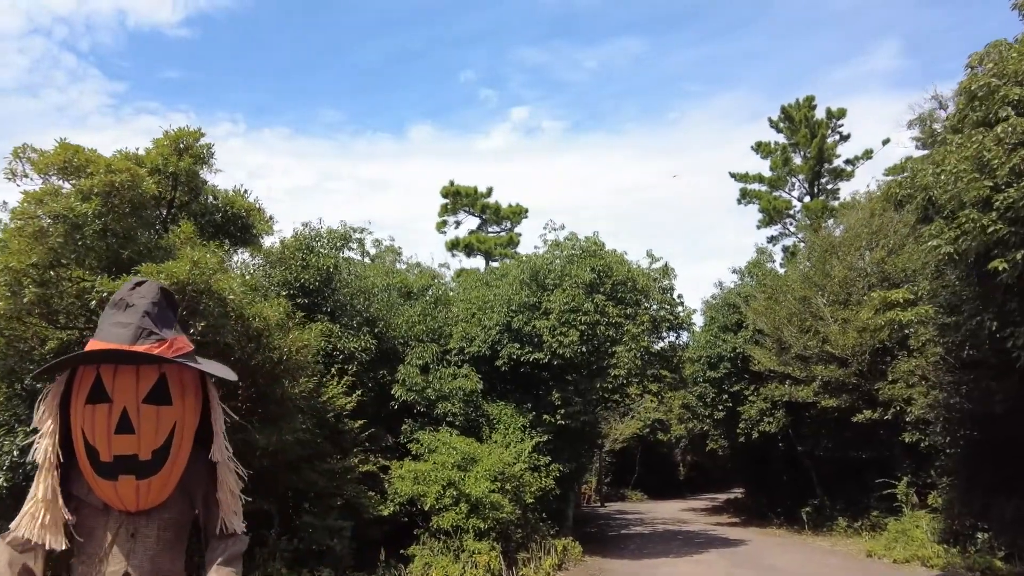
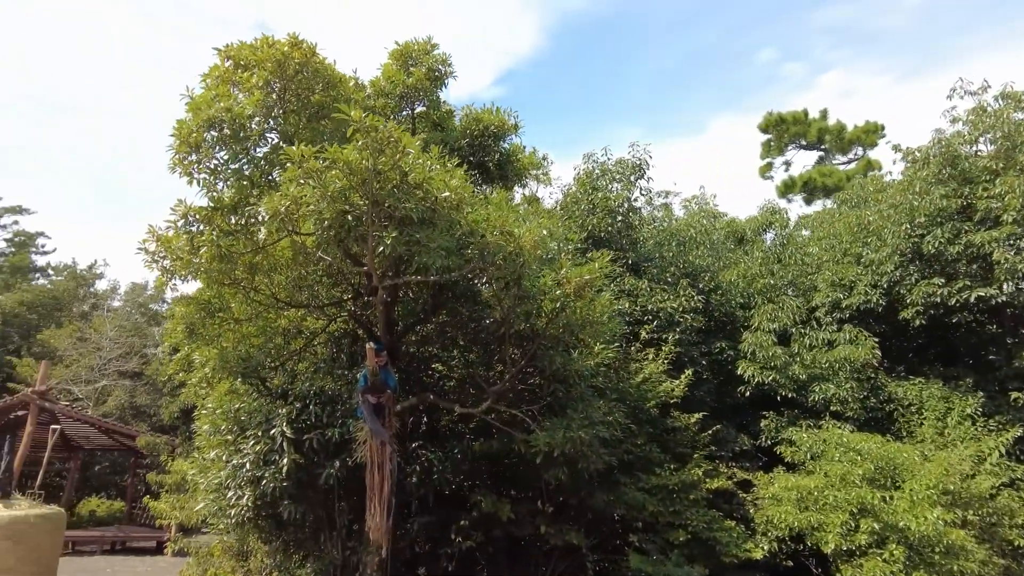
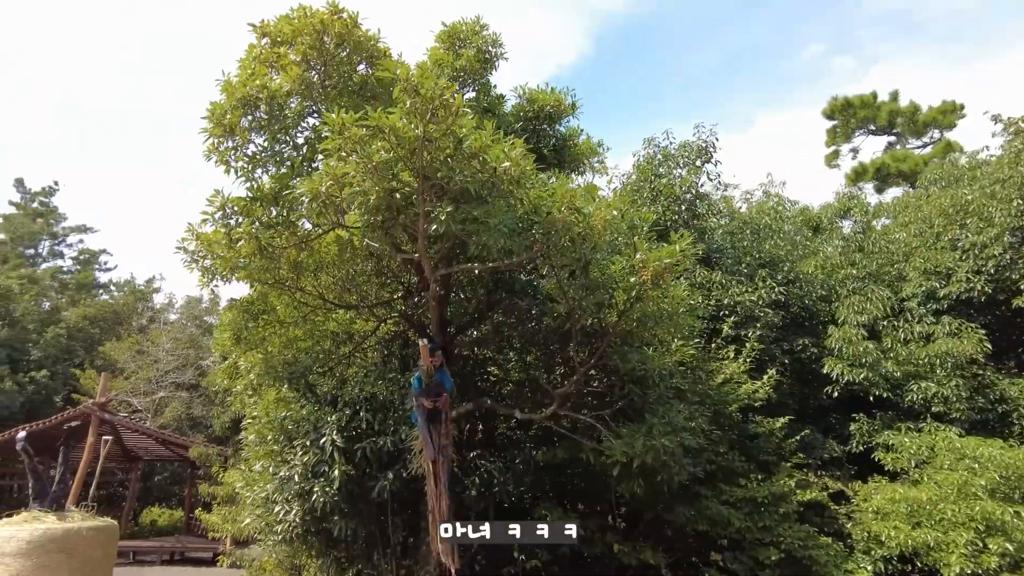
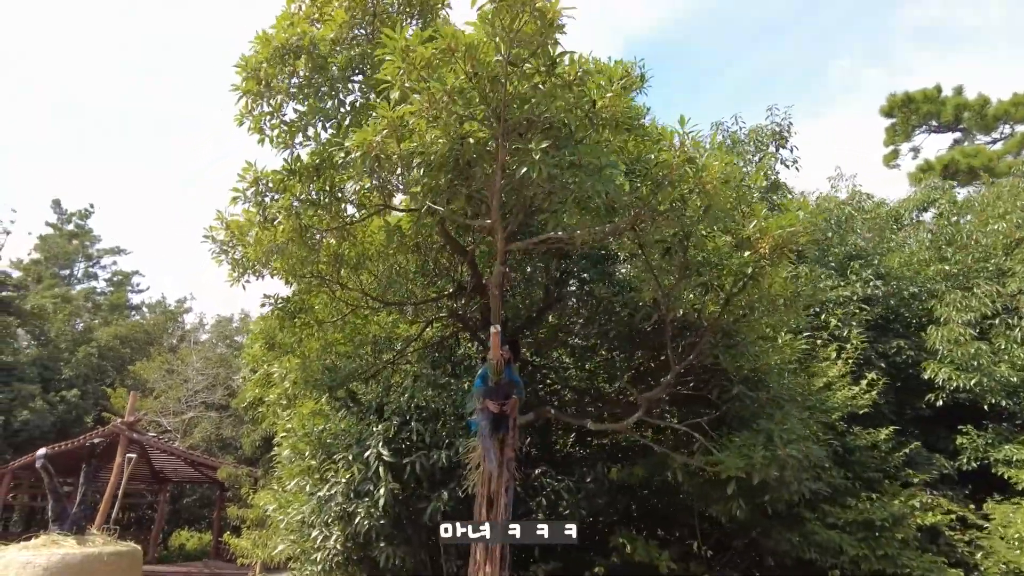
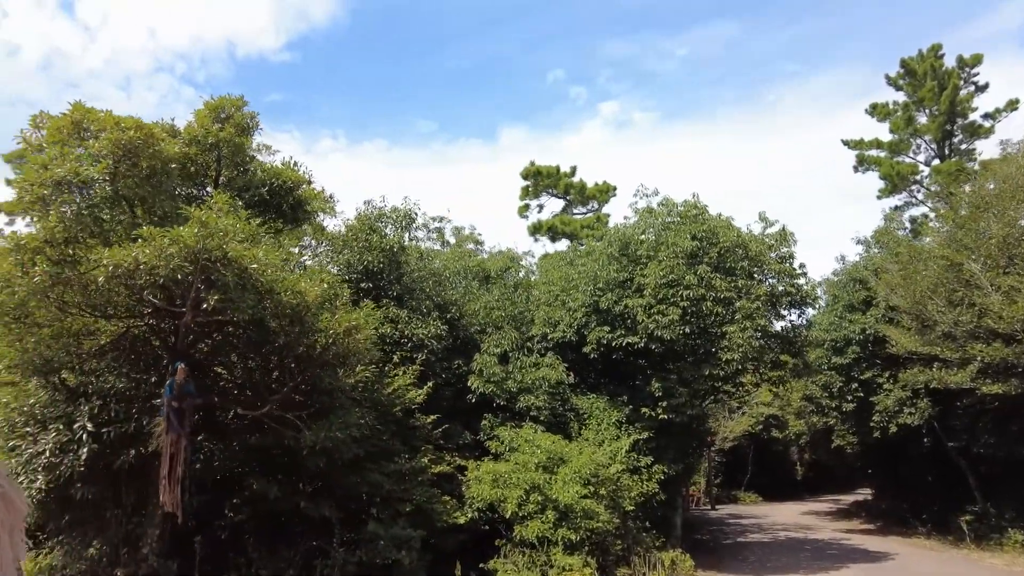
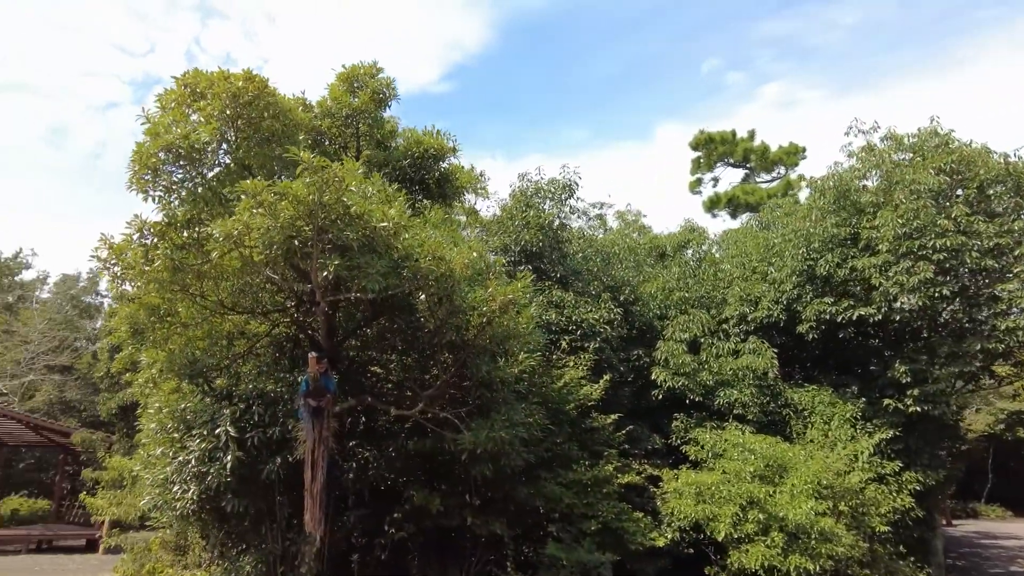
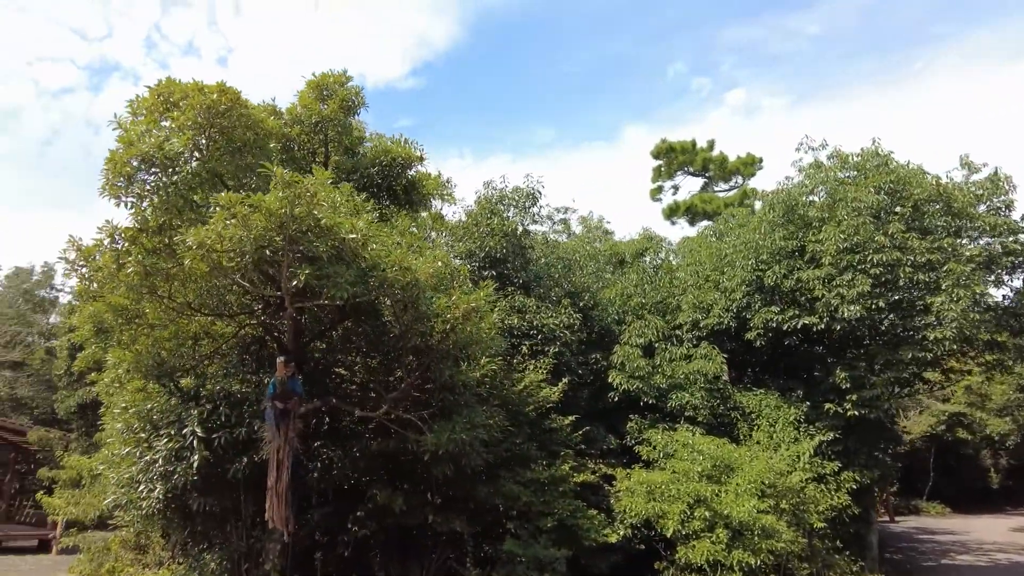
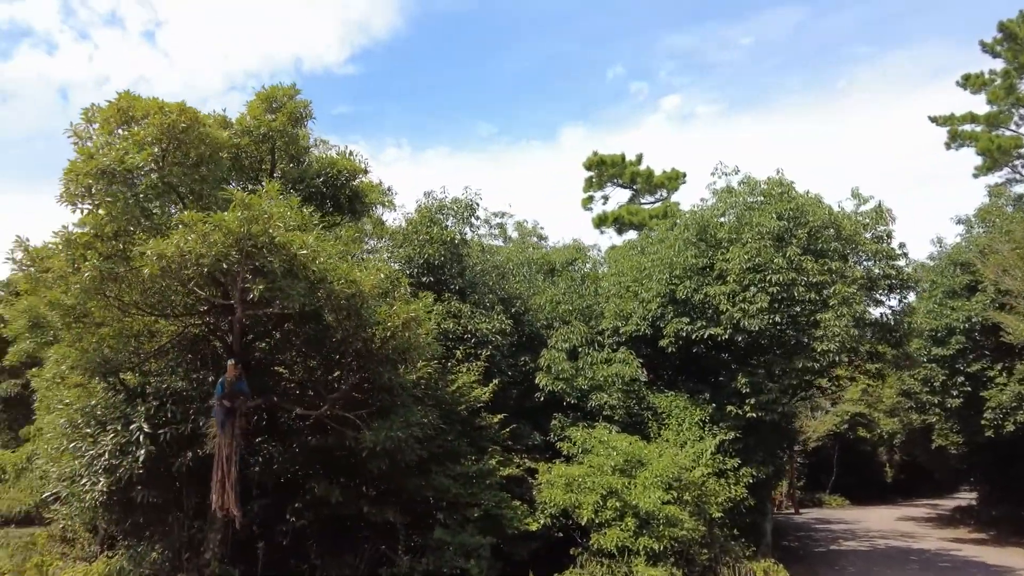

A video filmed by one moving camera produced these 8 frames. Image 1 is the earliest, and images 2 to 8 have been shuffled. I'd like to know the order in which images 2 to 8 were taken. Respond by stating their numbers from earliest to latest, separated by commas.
5, 8, 7, 6, 2, 3, 4
